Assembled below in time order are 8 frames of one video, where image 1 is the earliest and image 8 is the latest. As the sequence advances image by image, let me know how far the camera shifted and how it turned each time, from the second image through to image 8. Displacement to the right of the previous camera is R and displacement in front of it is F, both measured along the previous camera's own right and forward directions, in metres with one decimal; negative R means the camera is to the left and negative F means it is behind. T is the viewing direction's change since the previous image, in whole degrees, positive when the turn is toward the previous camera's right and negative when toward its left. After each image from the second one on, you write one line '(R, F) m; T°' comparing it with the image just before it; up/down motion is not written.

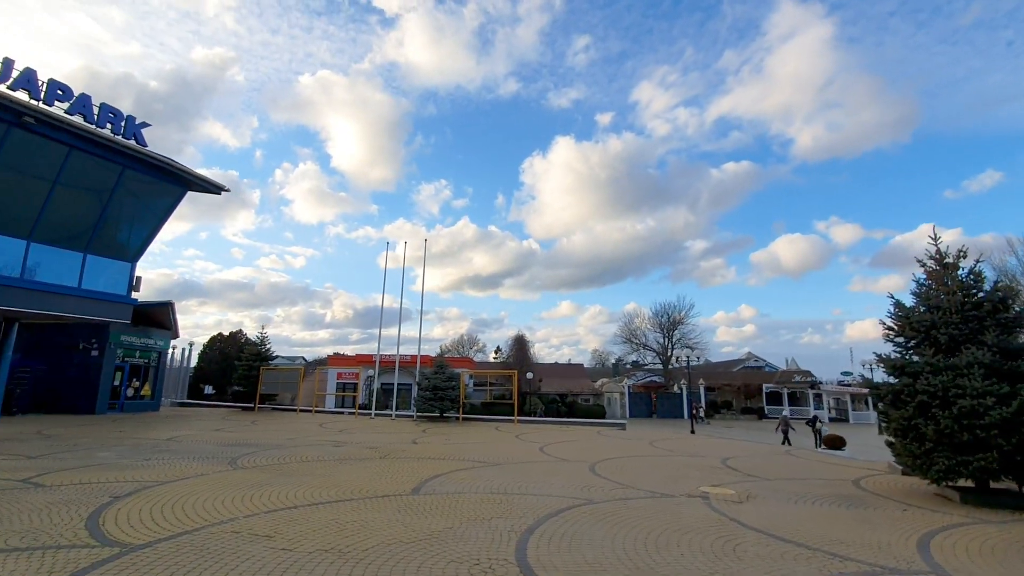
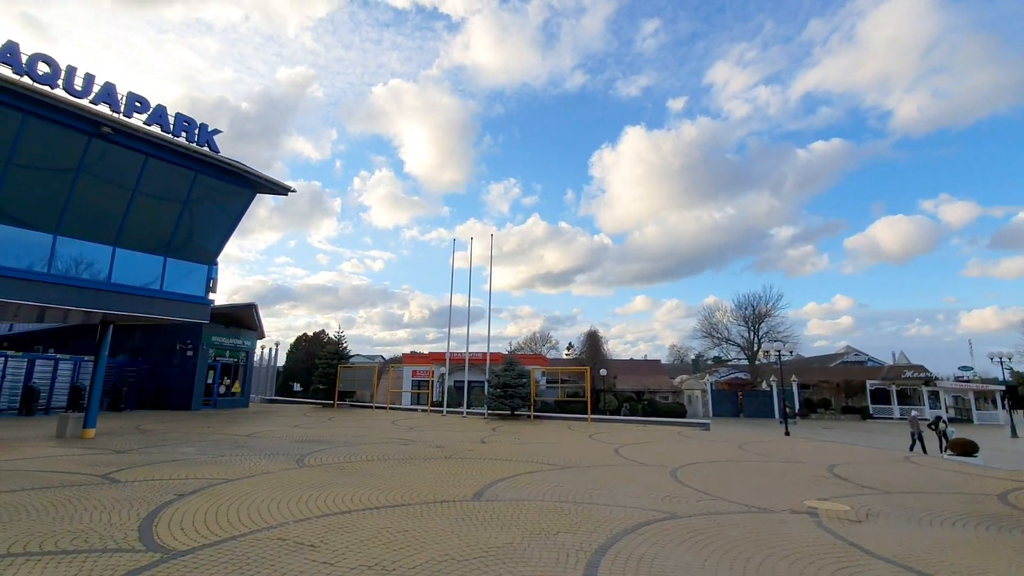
(+0.1, +0.9) m; -8°
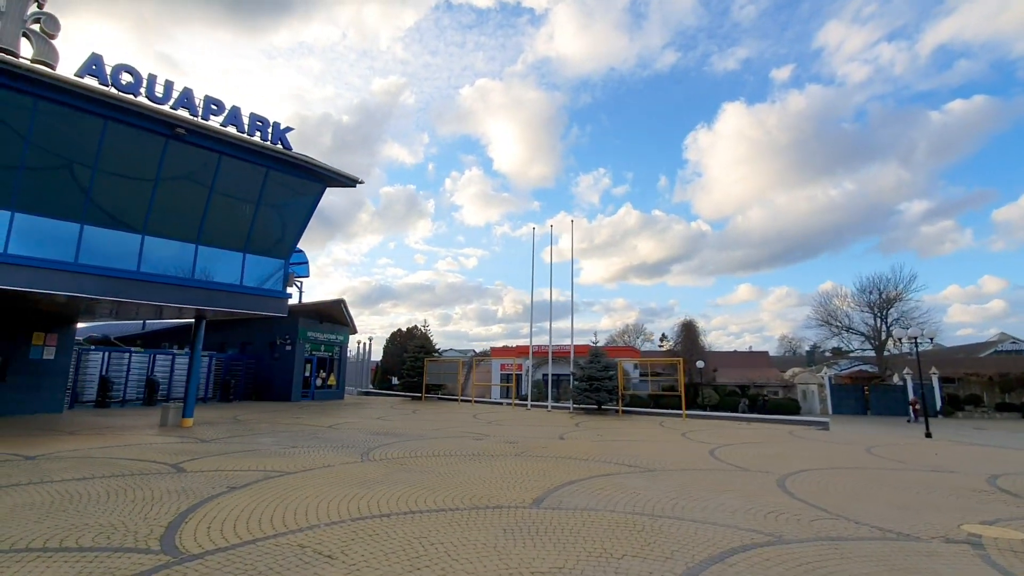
(+0.5, +1.2) m; -10°
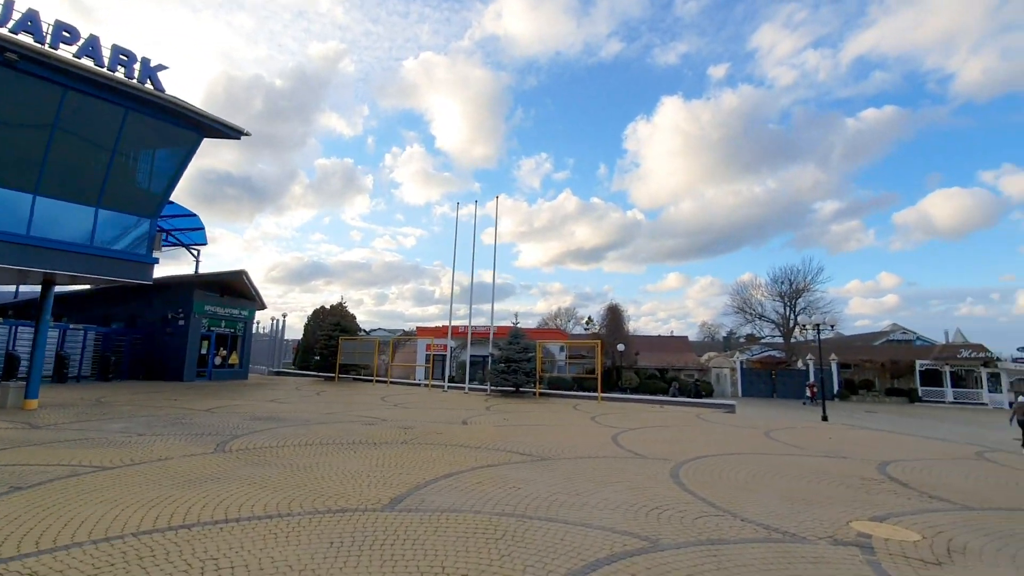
(+1.0, +1.1) m; +7°
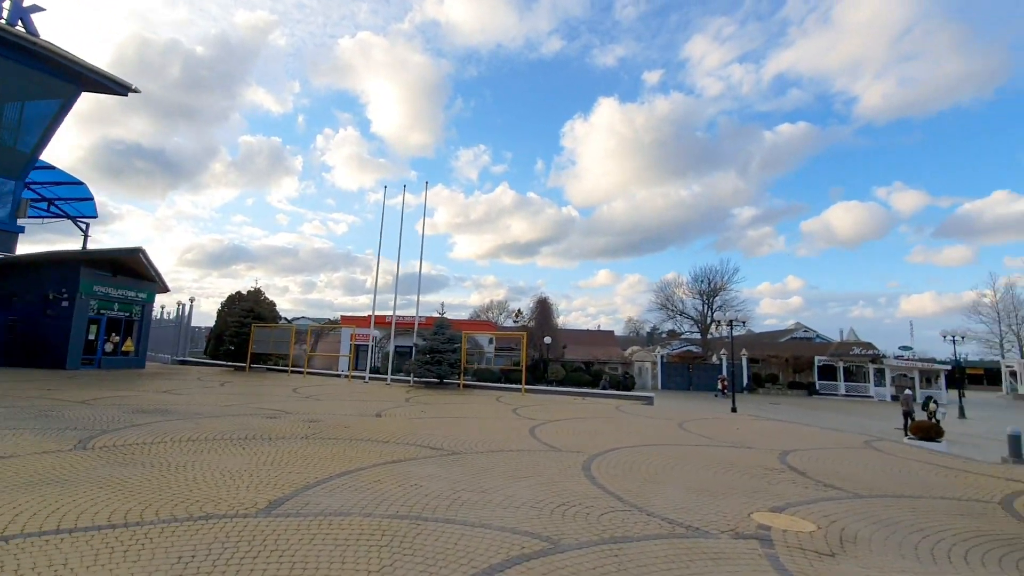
(+0.3, +0.5) m; +7°
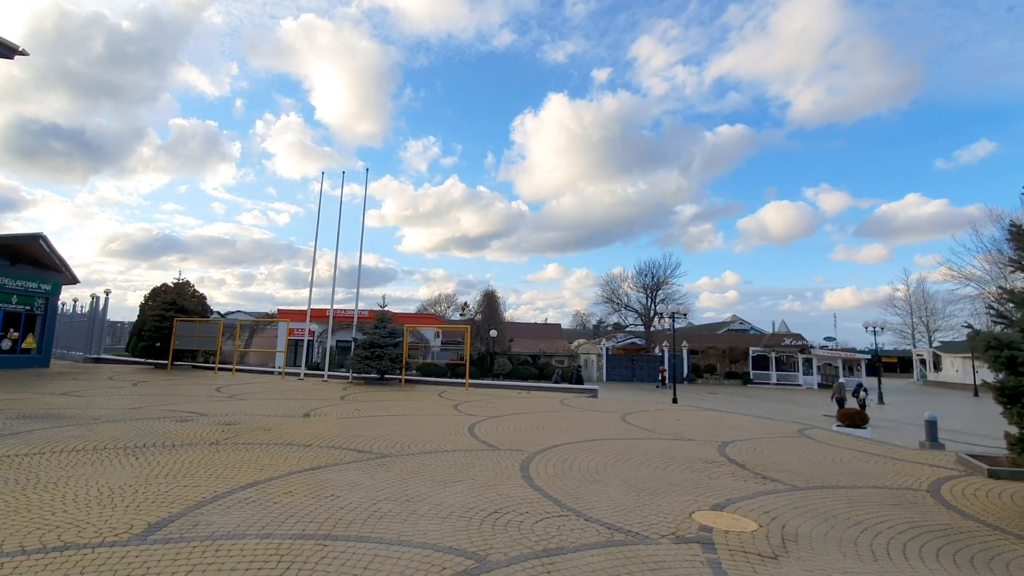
(+0.2, +0.6) m; +6°
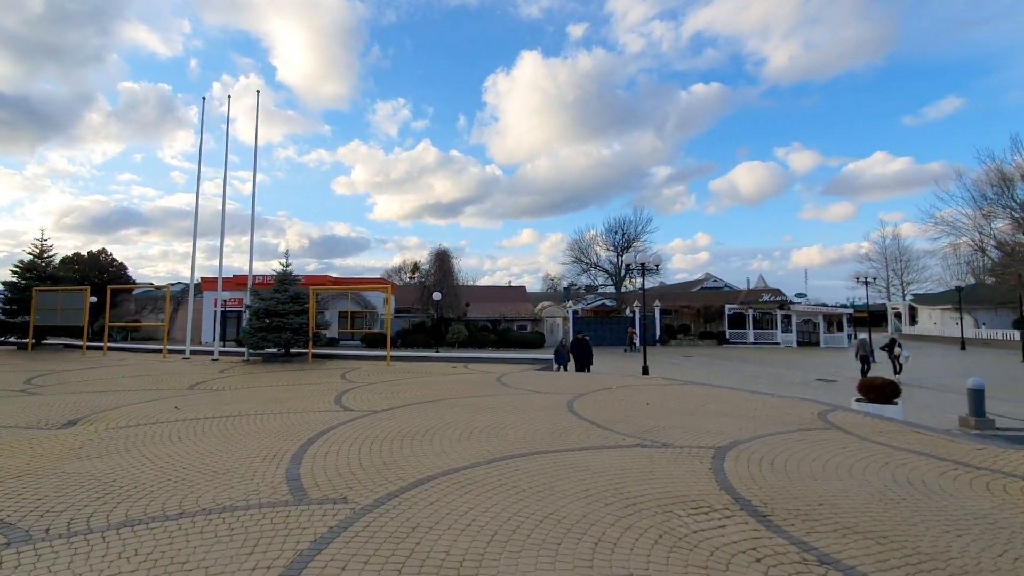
(+1.5, +4.4) m; +3°
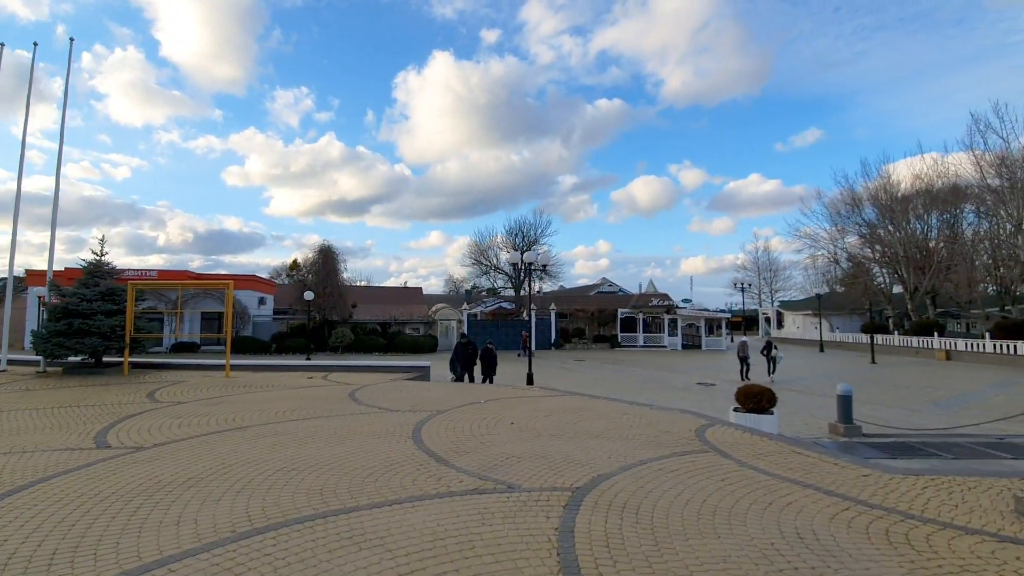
(+1.1, +1.6) m; +10°
